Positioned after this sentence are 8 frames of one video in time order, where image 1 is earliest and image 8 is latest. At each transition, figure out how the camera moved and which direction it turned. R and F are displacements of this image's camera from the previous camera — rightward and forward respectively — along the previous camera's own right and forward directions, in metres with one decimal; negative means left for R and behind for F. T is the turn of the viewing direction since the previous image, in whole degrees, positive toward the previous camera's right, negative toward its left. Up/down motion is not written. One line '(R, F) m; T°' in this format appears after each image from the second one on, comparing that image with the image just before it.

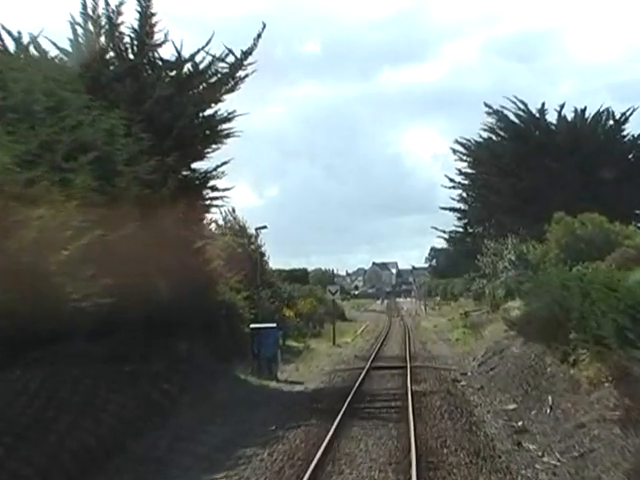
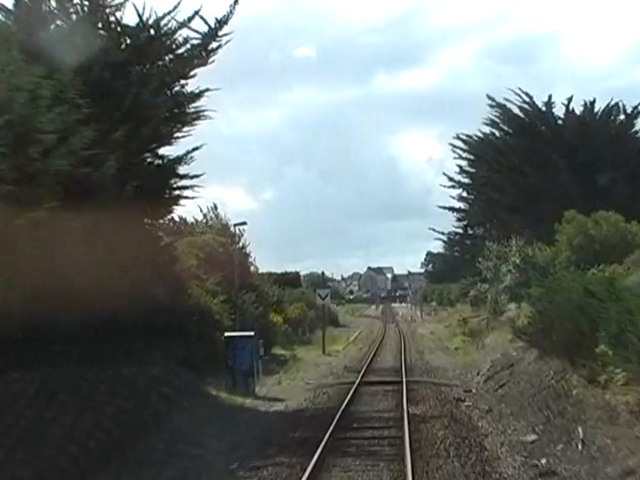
(+0.2, +4.0) m; 0°
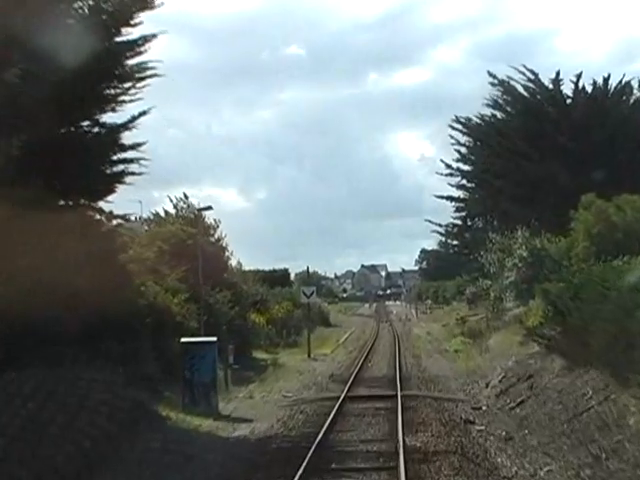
(+0.2, +5.1) m; 0°
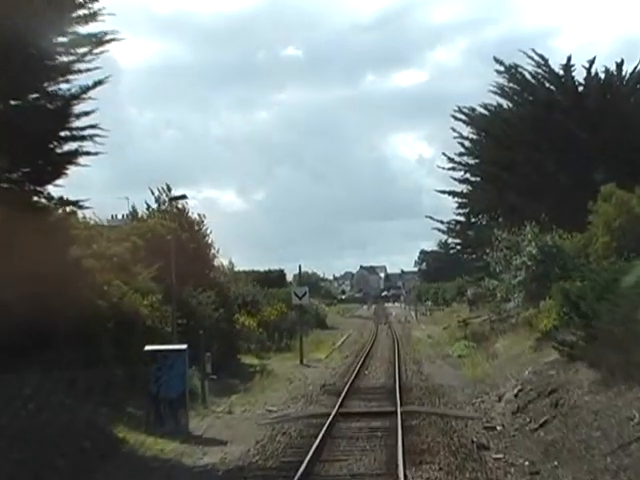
(+0.1, +3.4) m; 0°
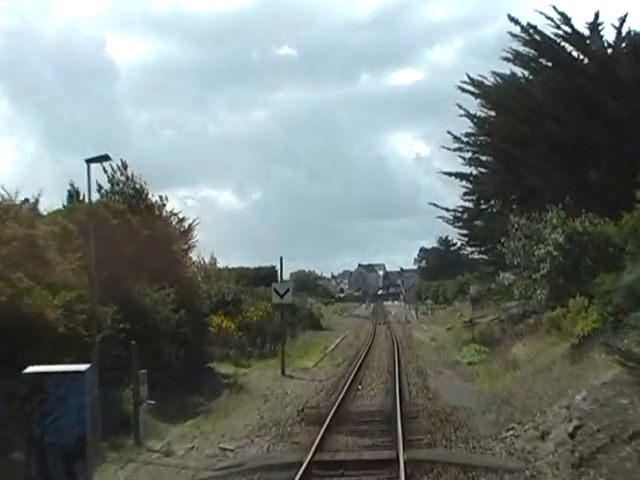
(+0.2, +6.7) m; 0°
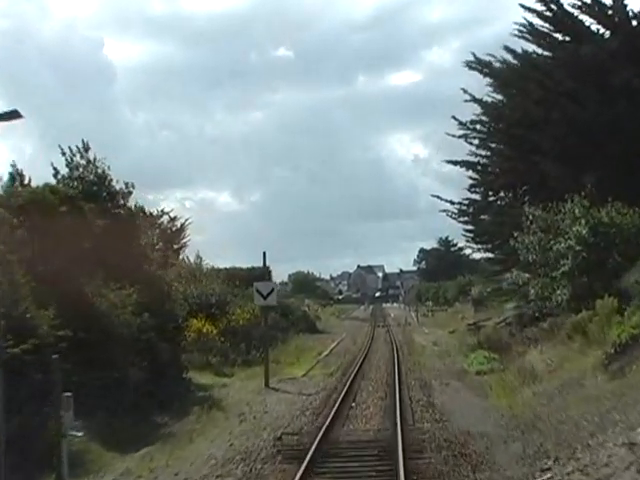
(+0.2, +4.4) m; 0°
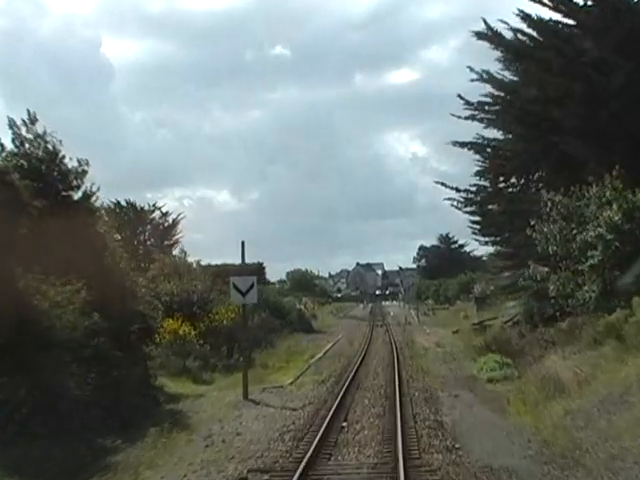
(+0.2, +4.3) m; 0°
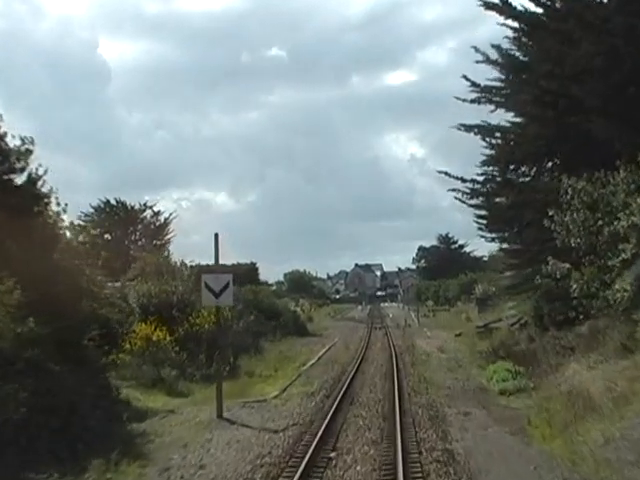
(+0.1, +3.8) m; 0°
